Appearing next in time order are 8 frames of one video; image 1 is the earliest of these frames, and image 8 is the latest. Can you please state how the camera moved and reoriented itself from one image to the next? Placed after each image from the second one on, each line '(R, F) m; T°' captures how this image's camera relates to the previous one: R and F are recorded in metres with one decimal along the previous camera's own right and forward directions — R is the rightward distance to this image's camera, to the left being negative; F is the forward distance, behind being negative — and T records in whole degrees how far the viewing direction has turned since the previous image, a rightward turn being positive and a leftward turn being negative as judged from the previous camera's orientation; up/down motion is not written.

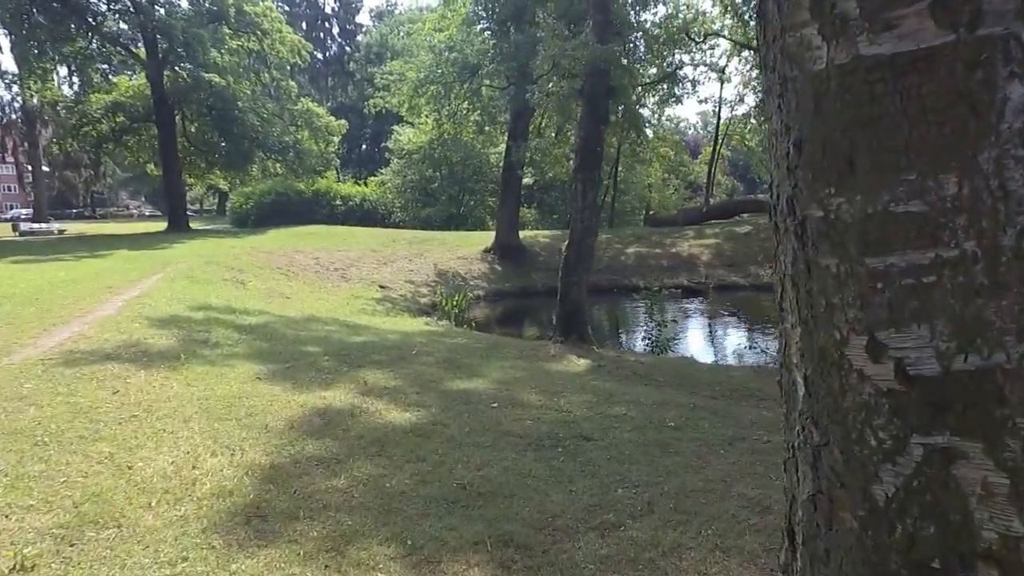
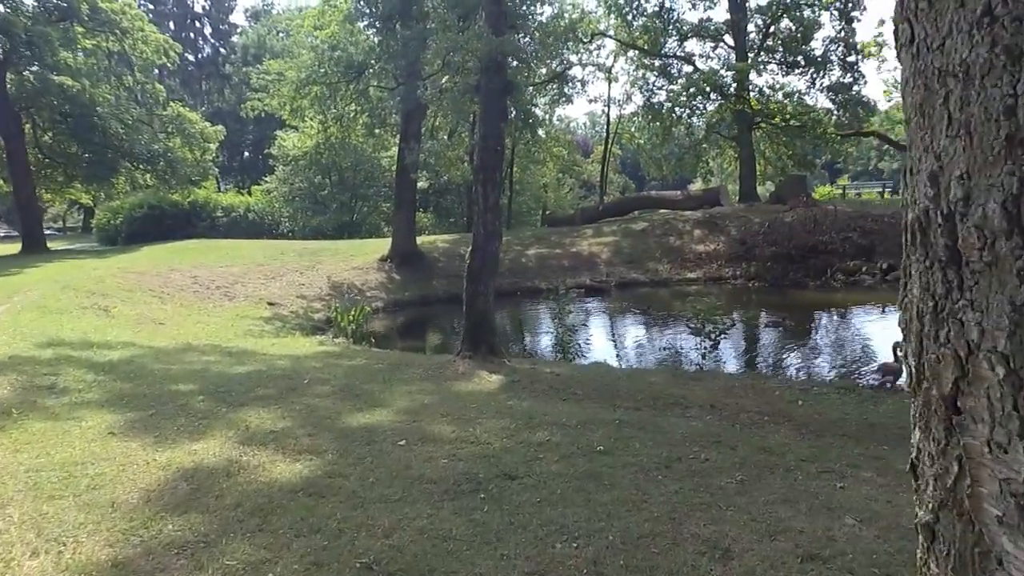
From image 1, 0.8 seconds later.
(0.0, +0.8) m; +8°
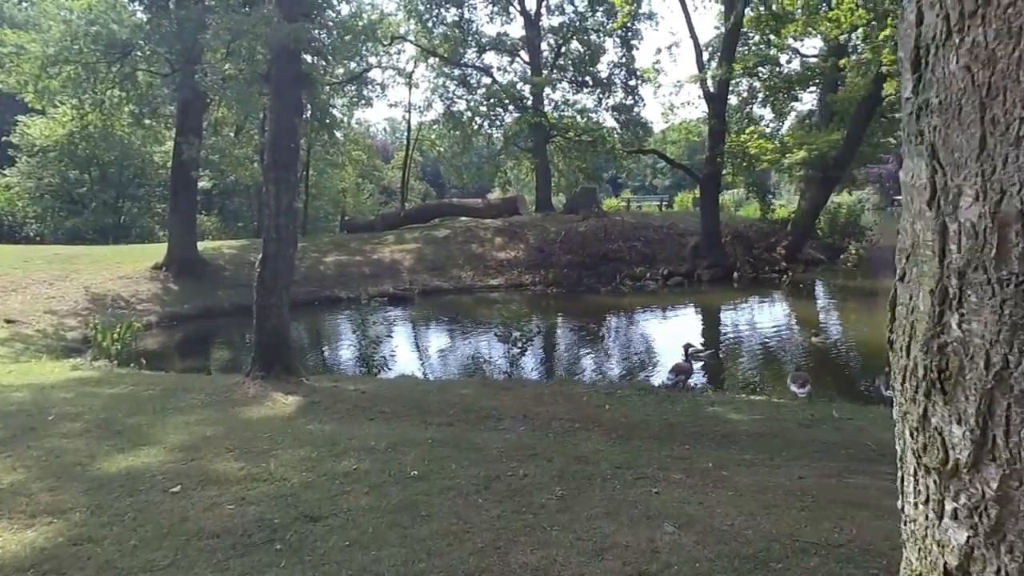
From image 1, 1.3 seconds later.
(0.0, +0.5) m; +16°
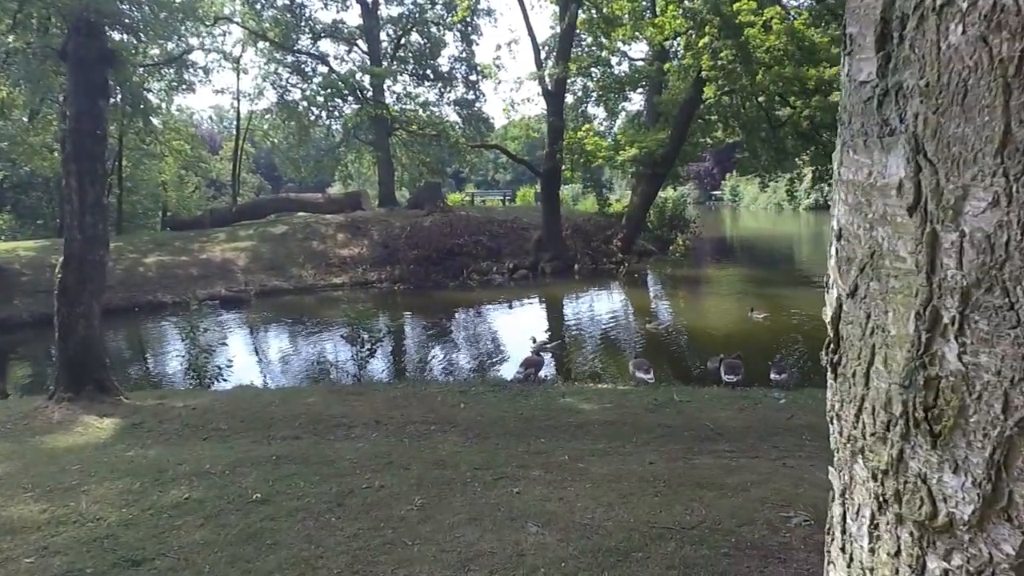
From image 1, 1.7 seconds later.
(0.0, +0.2) m; +13°
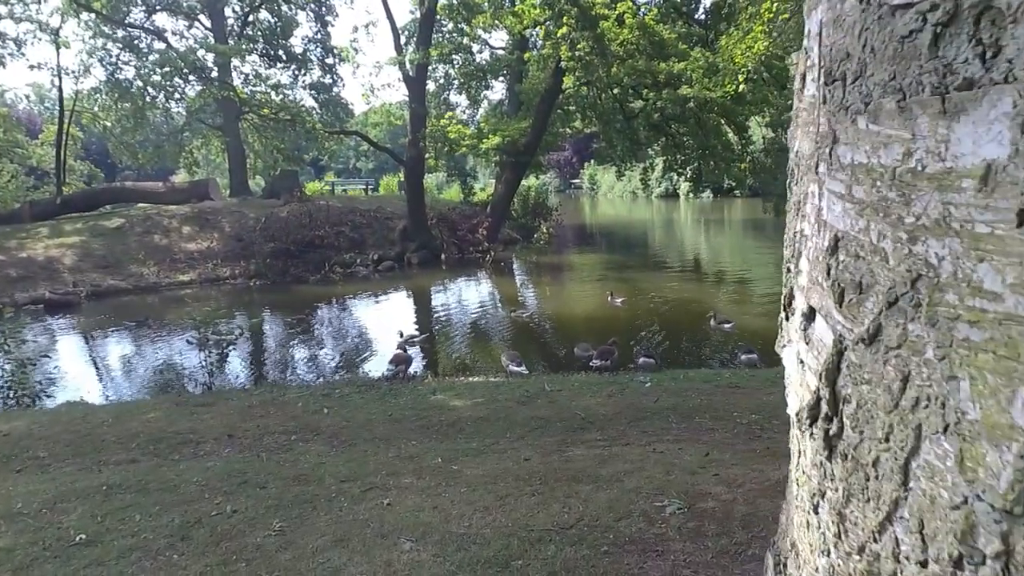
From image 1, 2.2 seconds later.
(0.0, +0.3) m; +11°
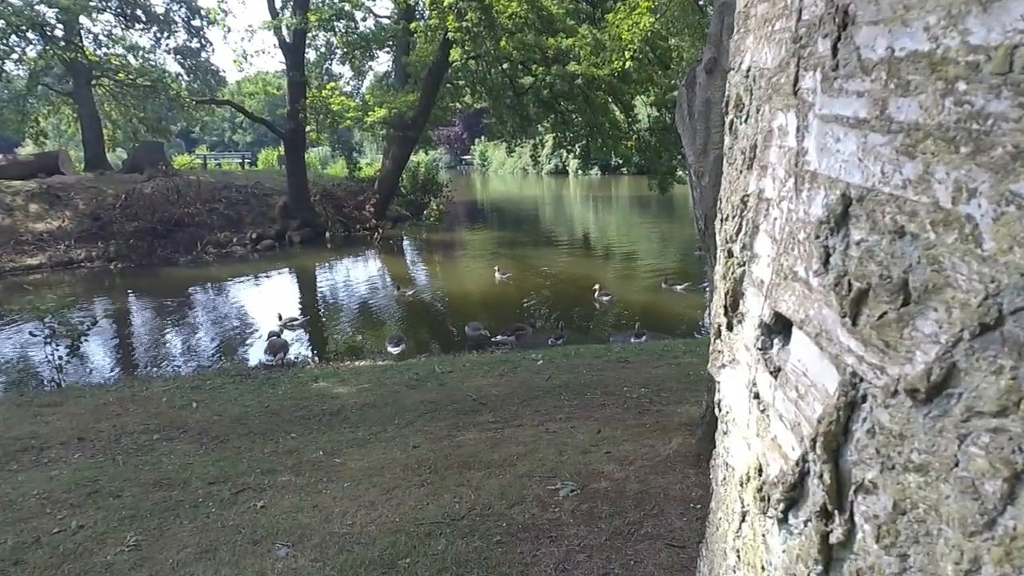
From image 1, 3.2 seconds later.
(+0.1, +0.3) m; +9°
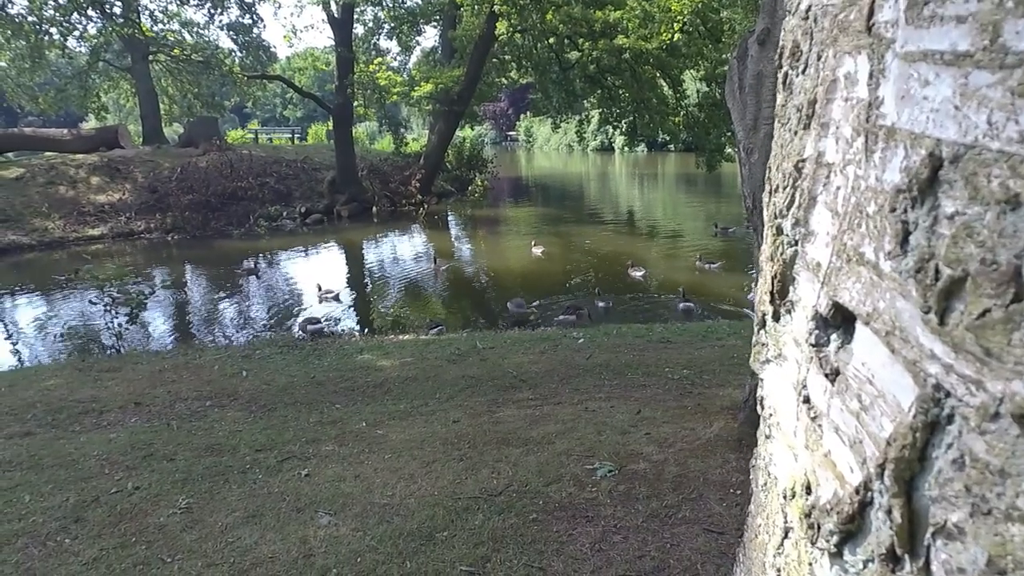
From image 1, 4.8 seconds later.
(0.0, 0.0) m; -4°
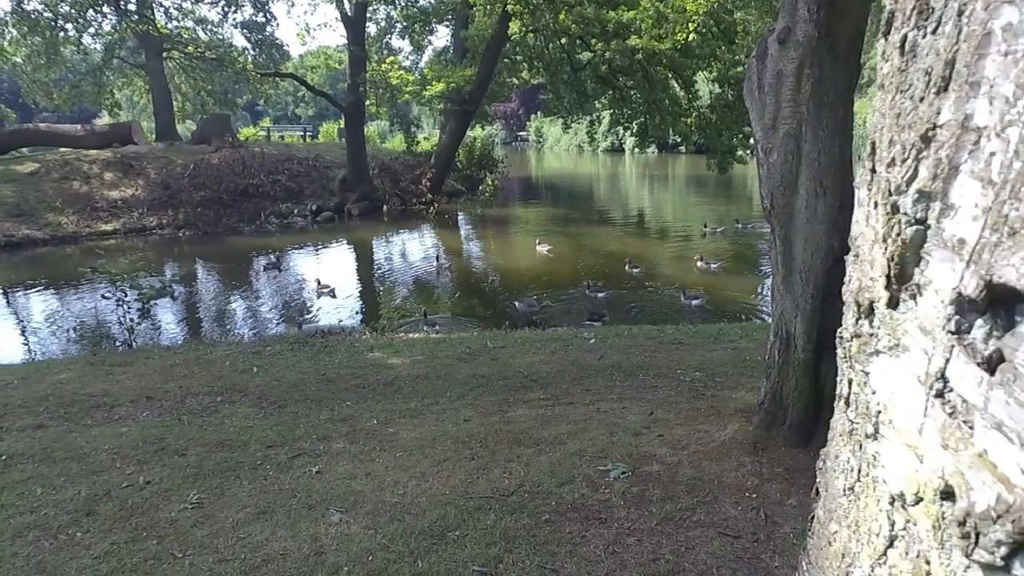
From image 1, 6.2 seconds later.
(0.0, 0.0) m; -1°
